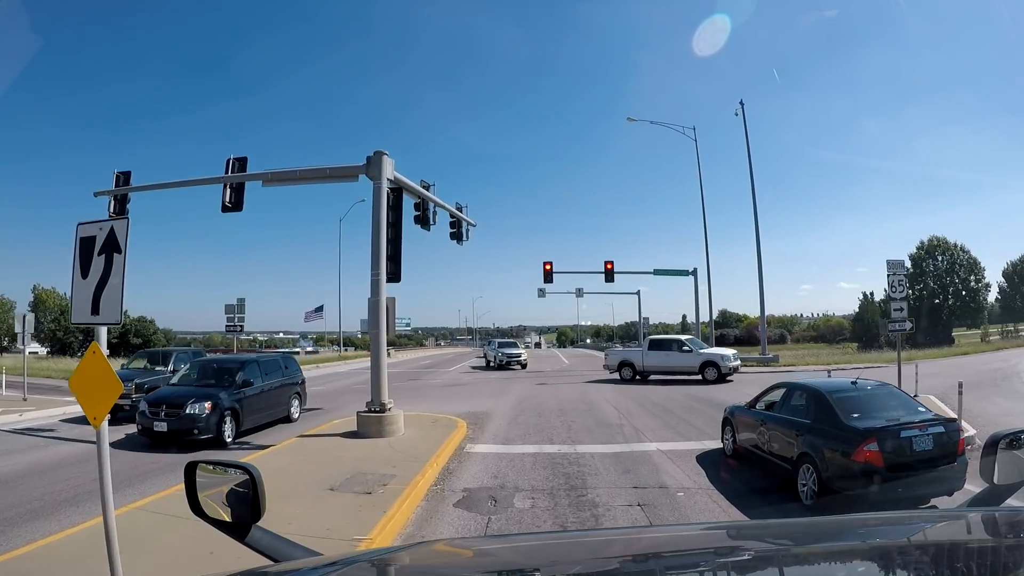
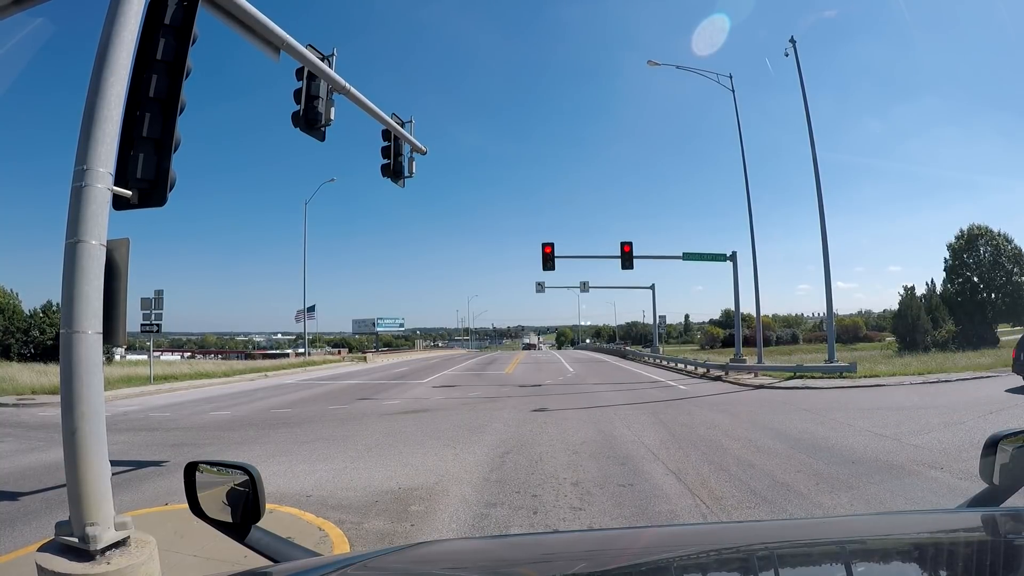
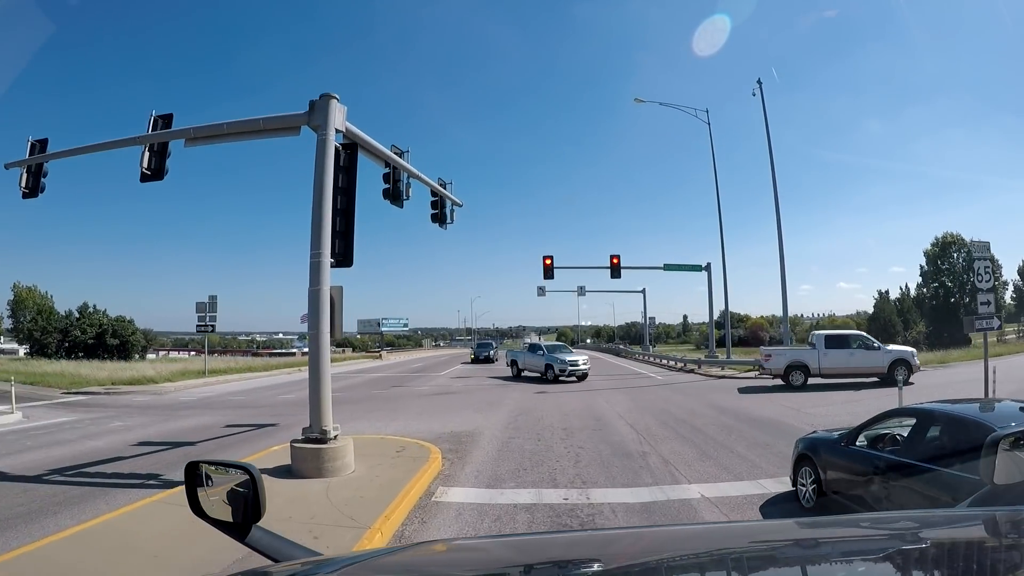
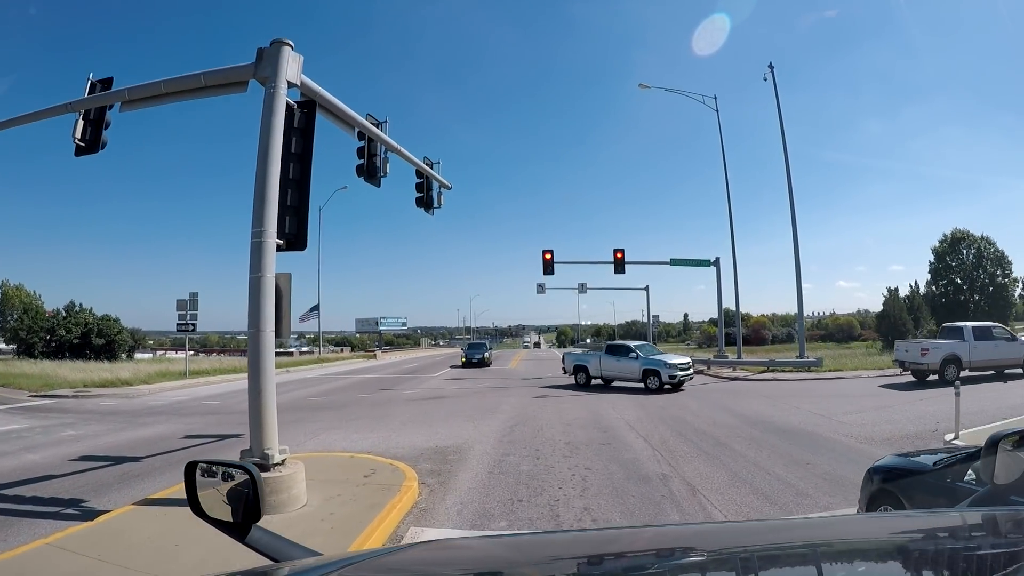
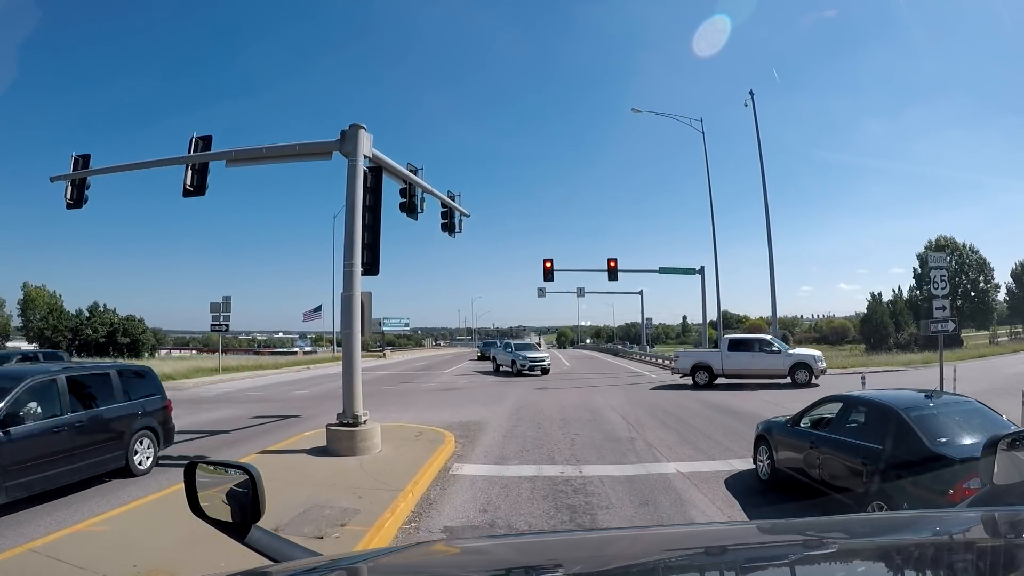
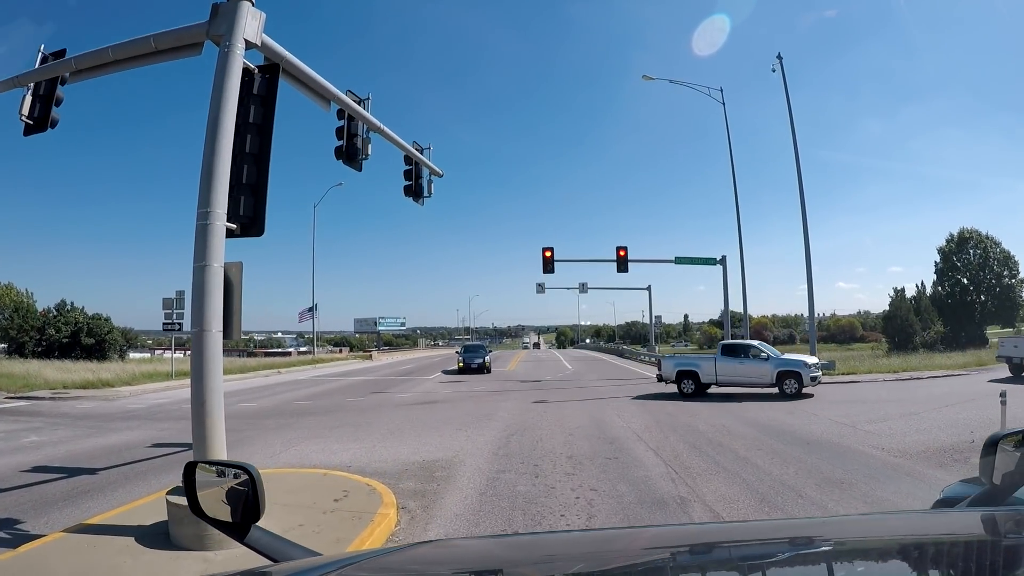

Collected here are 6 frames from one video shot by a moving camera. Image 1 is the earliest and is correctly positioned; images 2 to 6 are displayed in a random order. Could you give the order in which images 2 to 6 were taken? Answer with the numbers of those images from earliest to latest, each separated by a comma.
5, 3, 4, 6, 2
